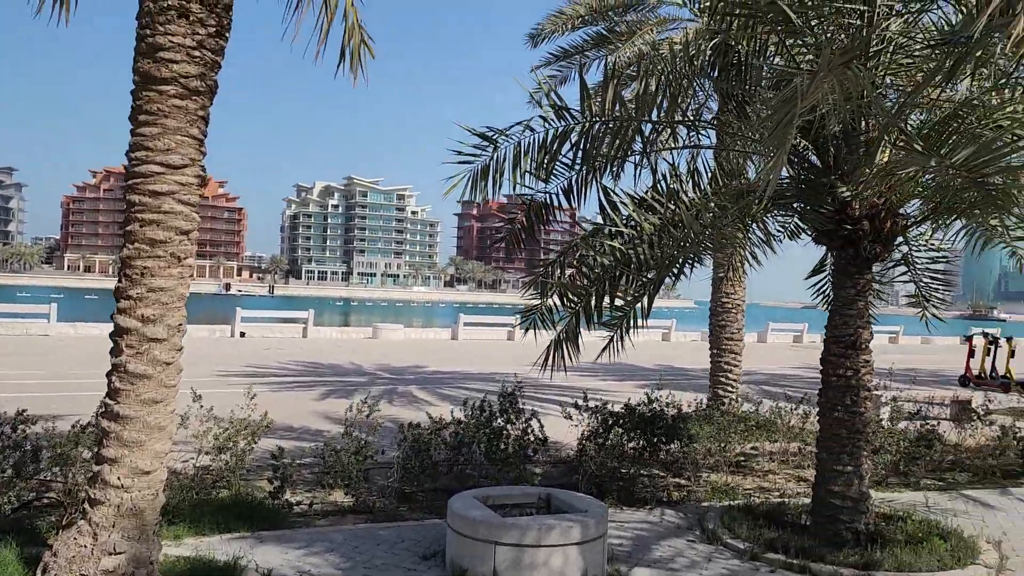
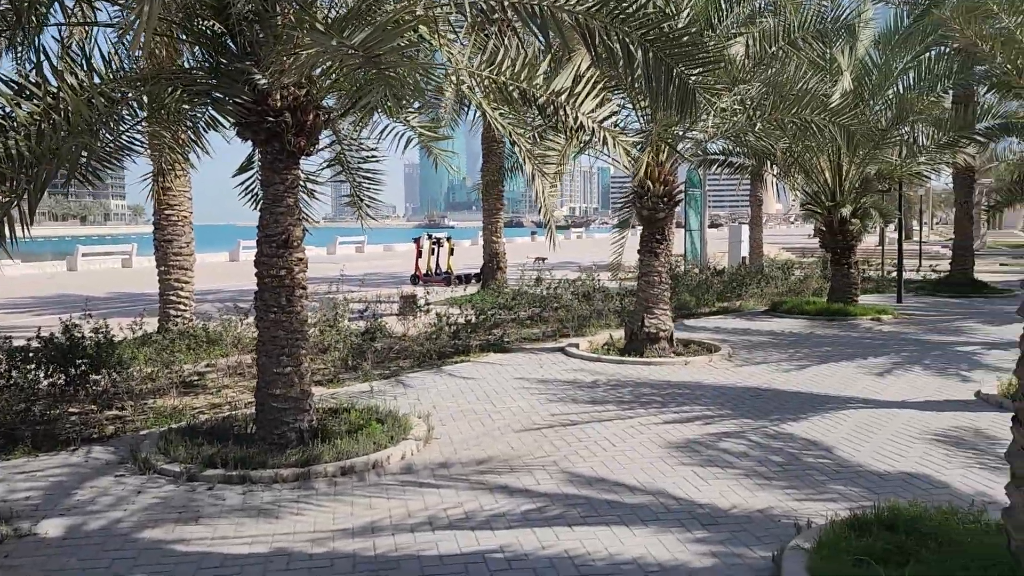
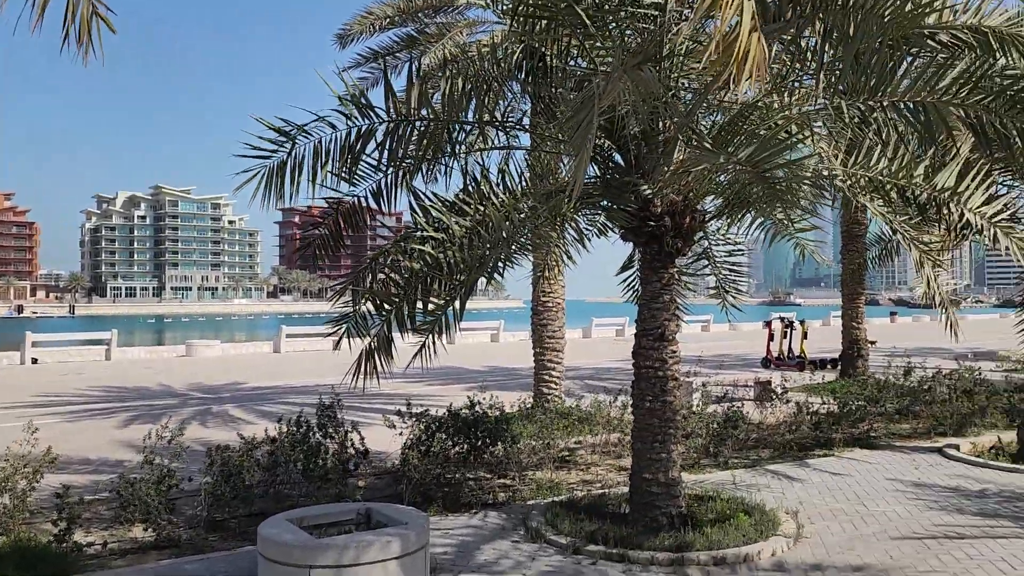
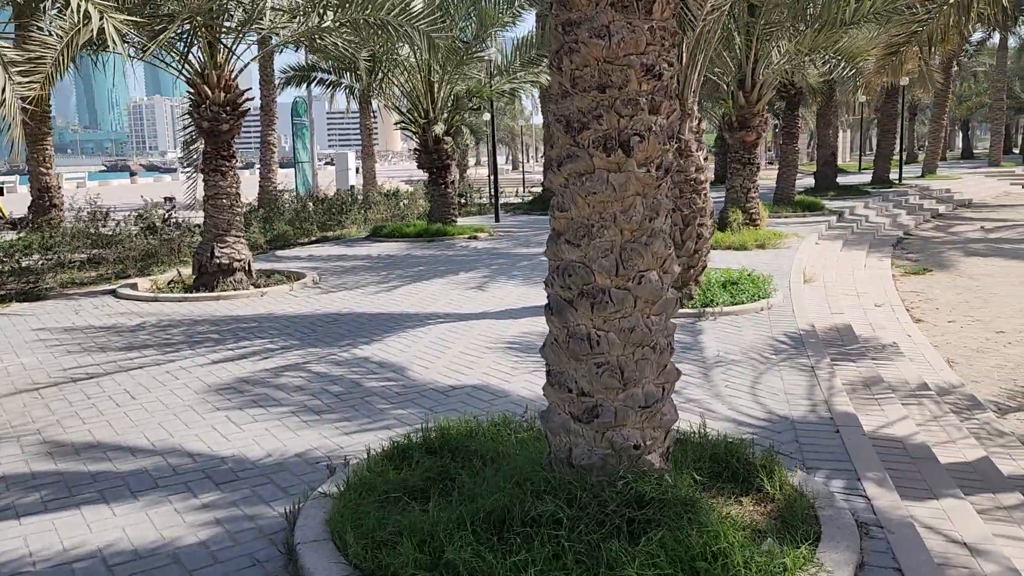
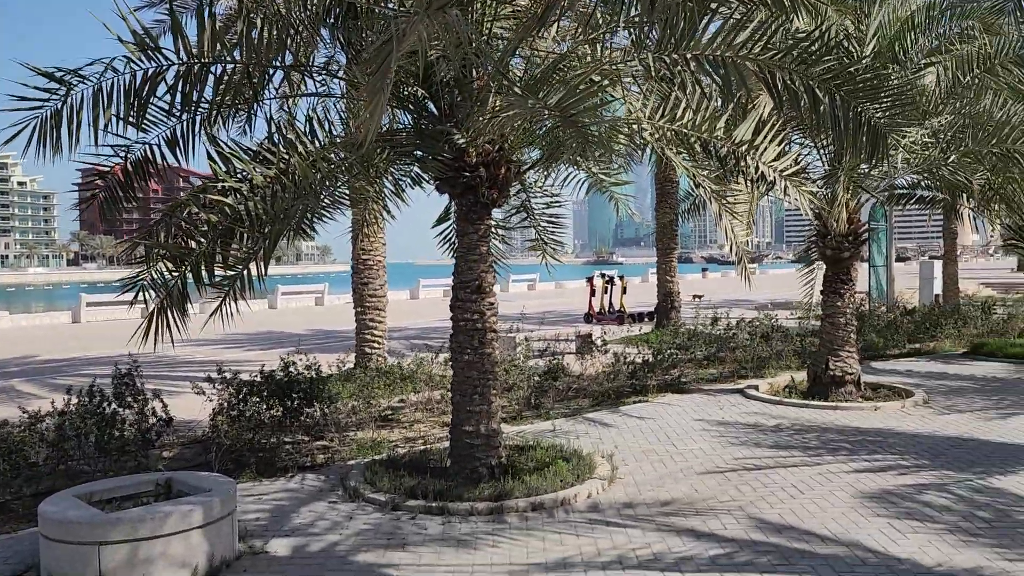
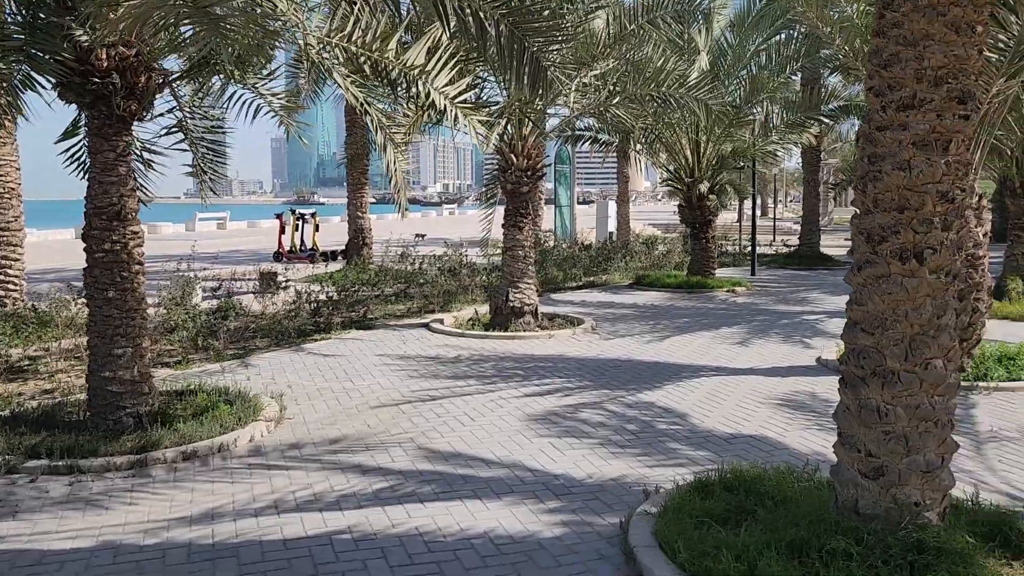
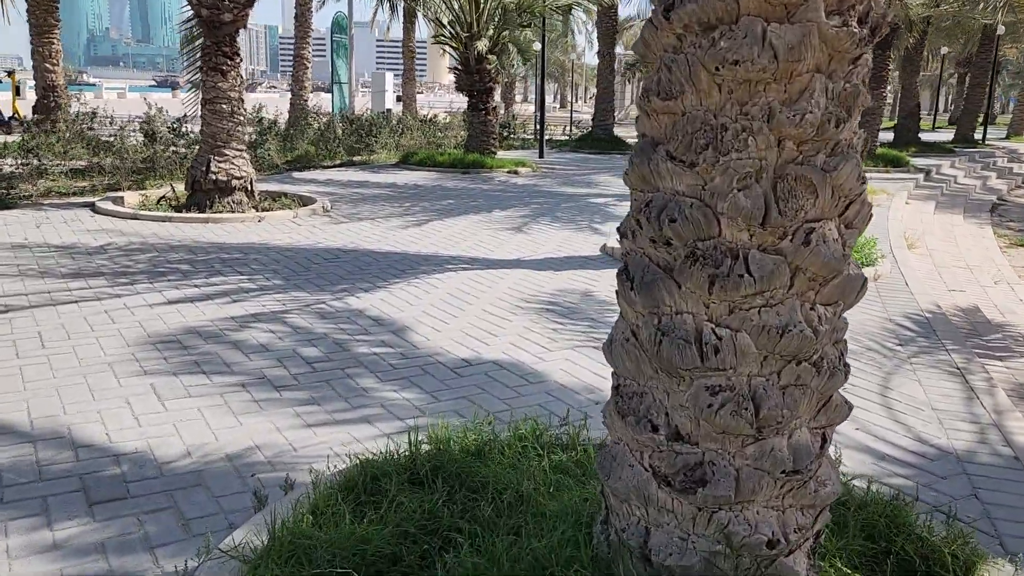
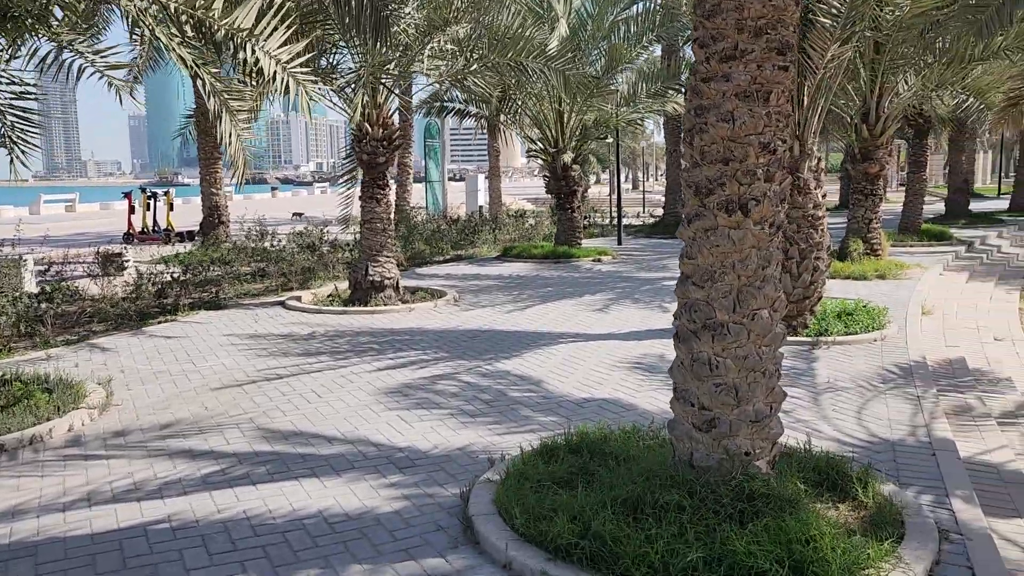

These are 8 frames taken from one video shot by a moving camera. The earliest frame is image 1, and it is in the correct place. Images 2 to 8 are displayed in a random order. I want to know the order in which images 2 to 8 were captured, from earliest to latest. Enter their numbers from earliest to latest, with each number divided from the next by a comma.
3, 5, 2, 6, 8, 4, 7
